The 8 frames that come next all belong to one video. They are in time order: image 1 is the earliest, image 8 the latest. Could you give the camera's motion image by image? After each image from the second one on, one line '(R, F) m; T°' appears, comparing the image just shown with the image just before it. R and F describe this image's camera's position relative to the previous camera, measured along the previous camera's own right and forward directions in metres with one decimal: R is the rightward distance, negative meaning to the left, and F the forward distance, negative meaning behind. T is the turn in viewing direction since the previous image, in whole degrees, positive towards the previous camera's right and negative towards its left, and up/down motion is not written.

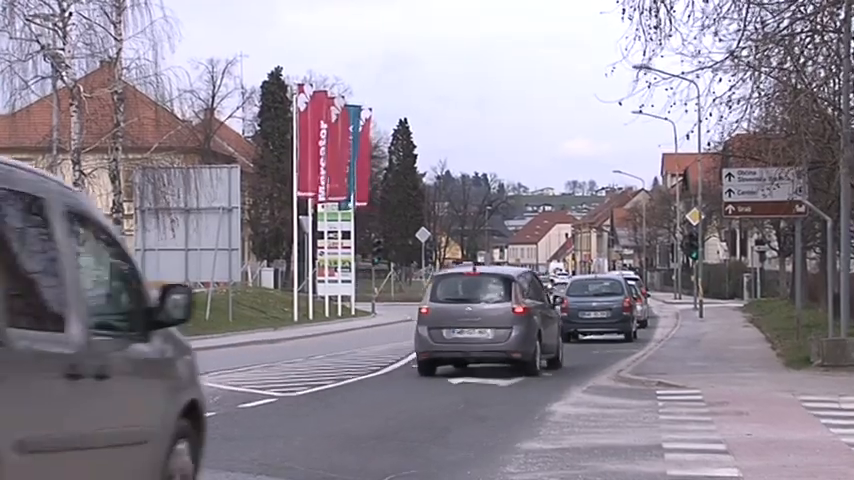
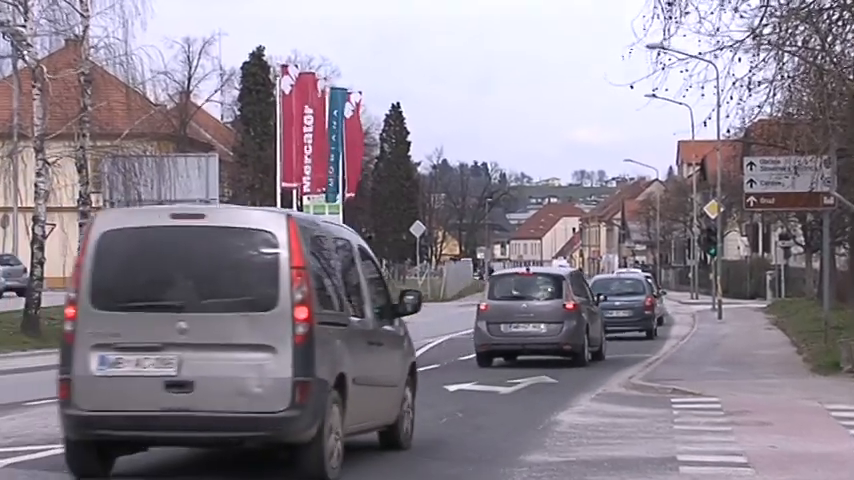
(+0.3, +1.7) m; -1°
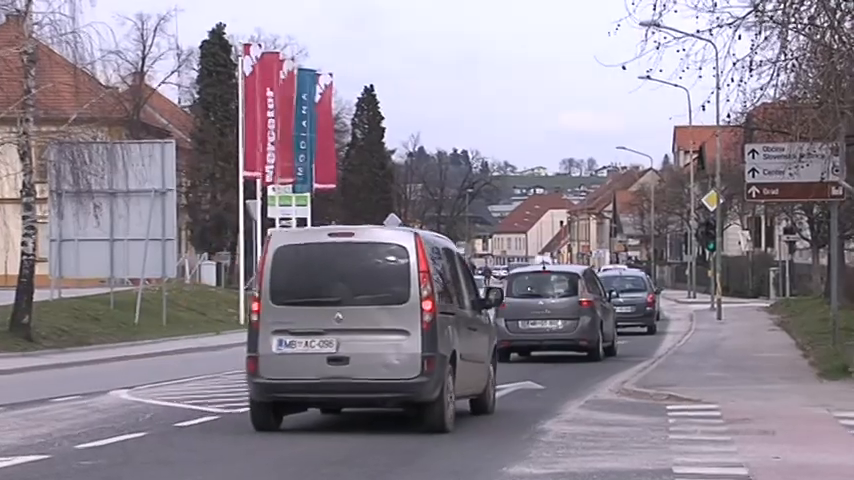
(+0.3, +1.6) m; 0°
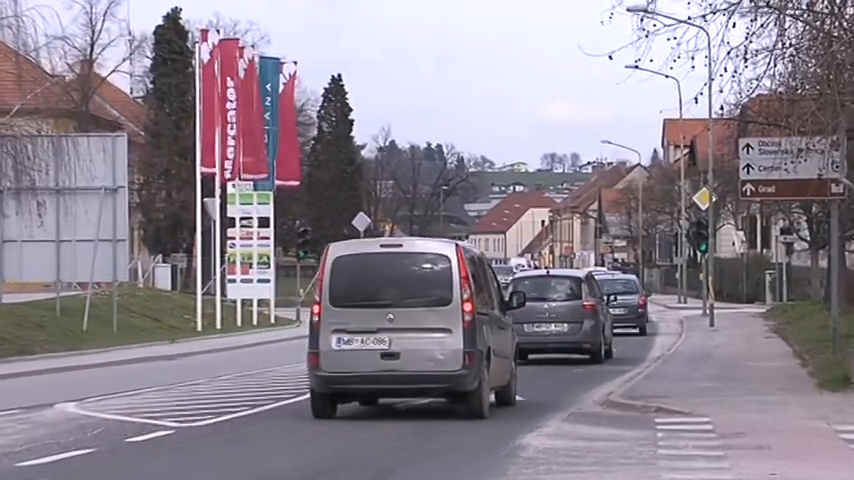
(+0.2, +1.3) m; +1°
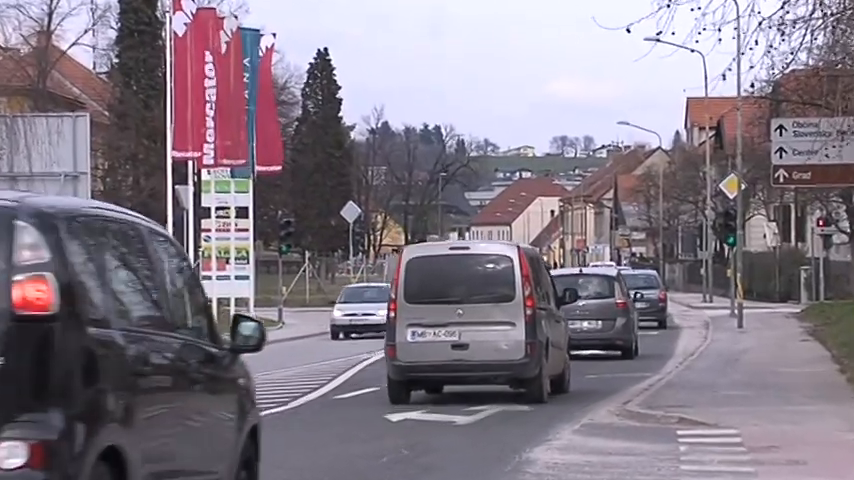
(+0.2, +1.8) m; -1°
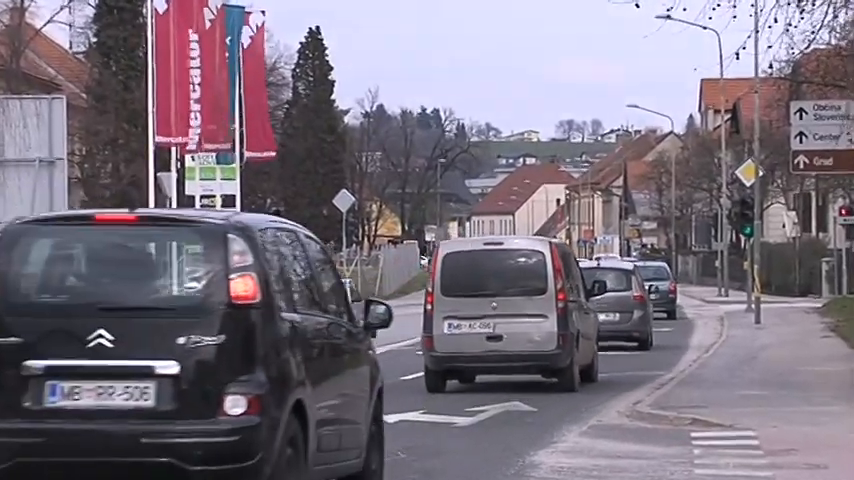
(+0.1, +0.9) m; 0°
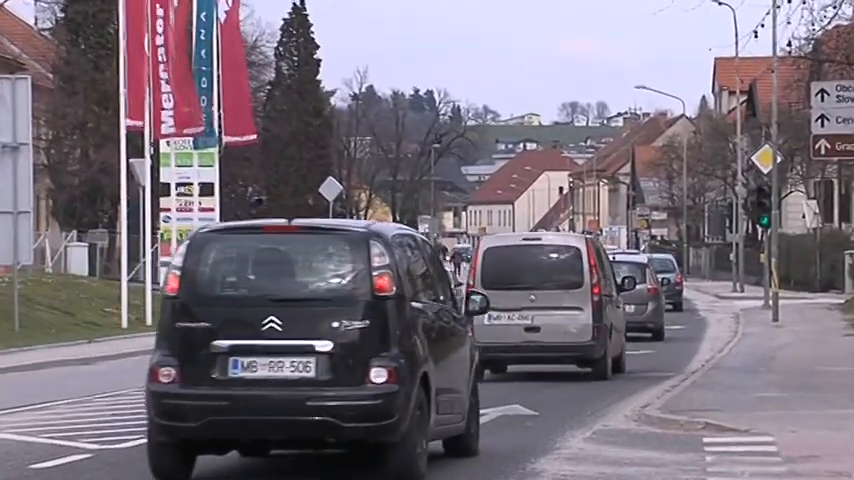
(+0.1, +1.0) m; 0°
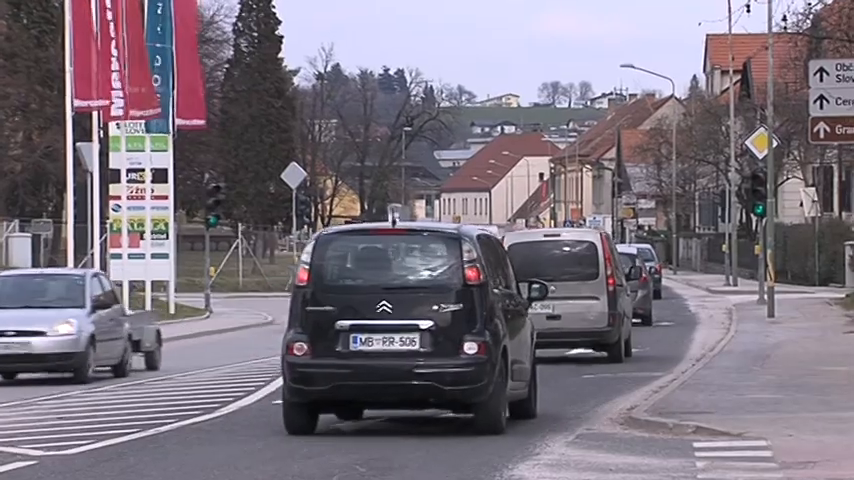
(+0.2, +1.0) m; 0°
